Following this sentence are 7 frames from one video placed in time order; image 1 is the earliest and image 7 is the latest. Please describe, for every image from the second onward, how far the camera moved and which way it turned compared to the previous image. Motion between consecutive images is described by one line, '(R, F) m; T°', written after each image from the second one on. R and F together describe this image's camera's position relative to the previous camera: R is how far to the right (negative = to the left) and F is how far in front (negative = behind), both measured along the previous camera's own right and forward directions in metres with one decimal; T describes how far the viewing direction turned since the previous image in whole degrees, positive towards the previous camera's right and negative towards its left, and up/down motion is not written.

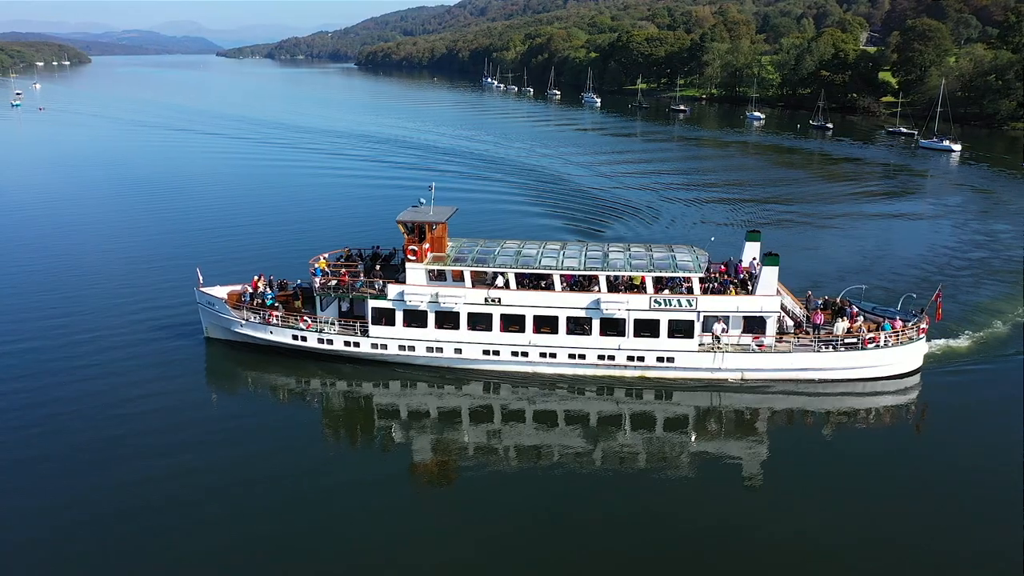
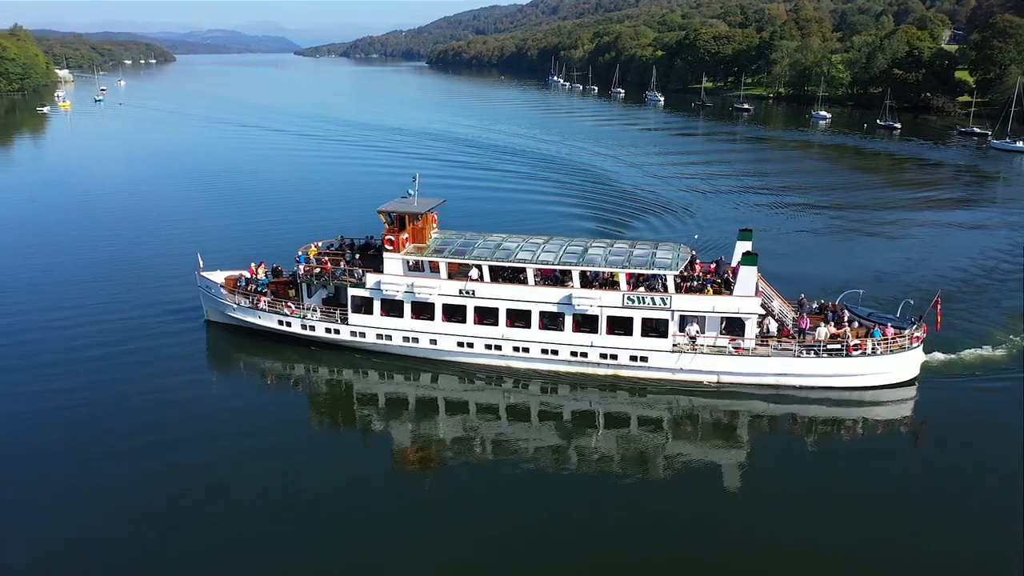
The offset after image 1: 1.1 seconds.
(+4.6, +0.5) m; -6°
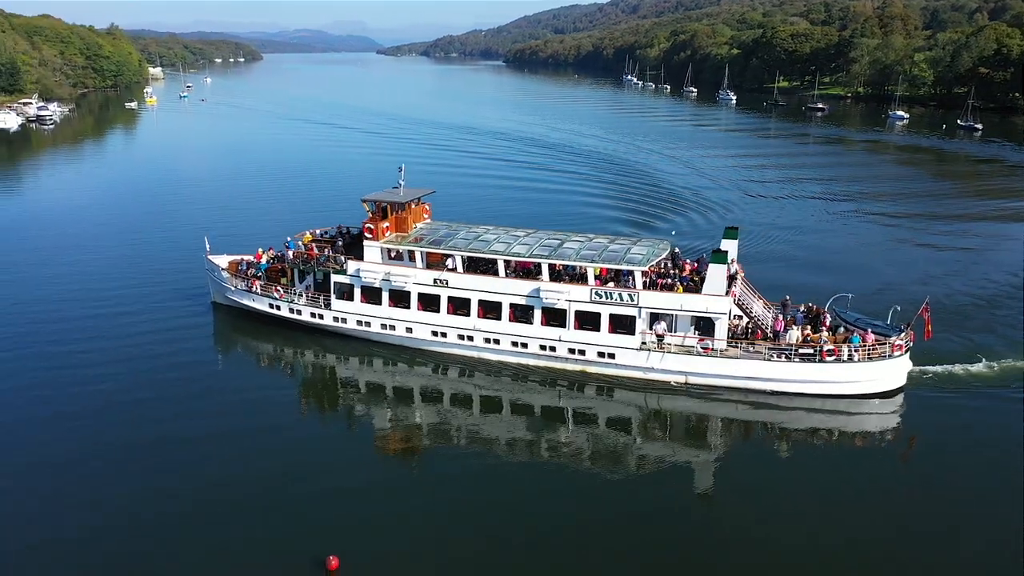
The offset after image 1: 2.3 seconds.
(+5.0, +0.4) m; -7°
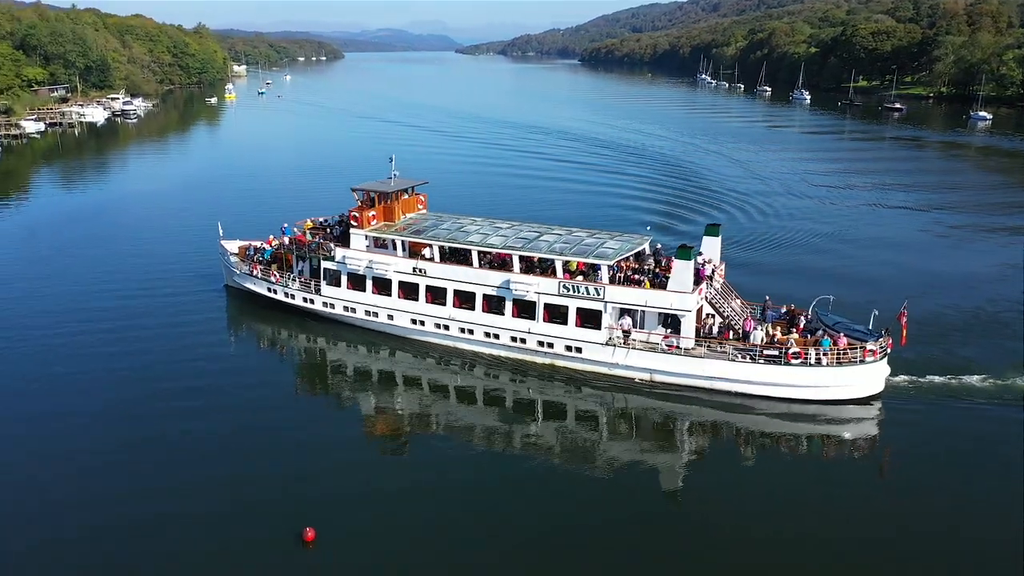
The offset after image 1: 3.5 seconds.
(+4.8, +0.2) m; -6°
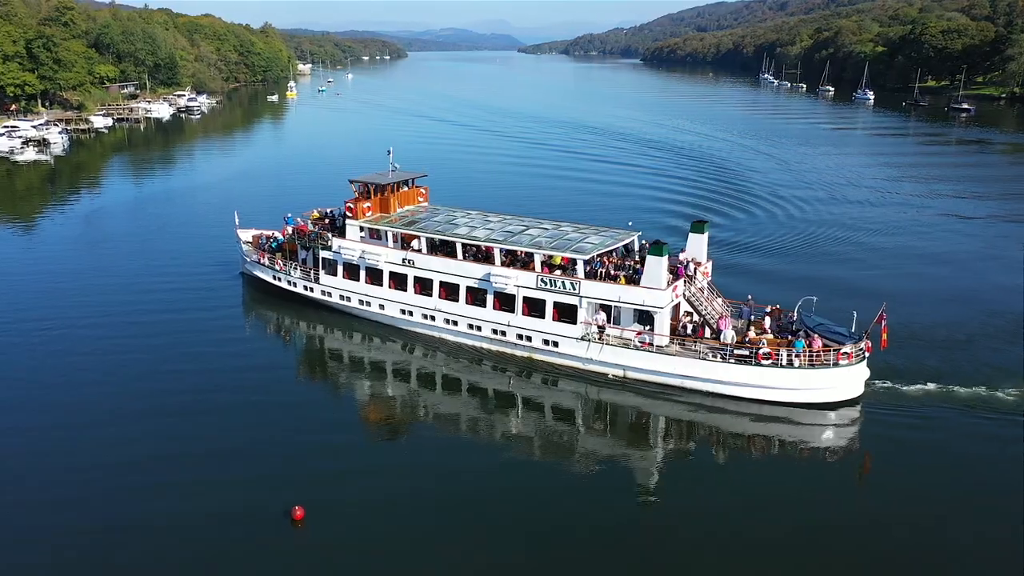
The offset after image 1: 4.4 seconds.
(+3.7, 0.0) m; -5°
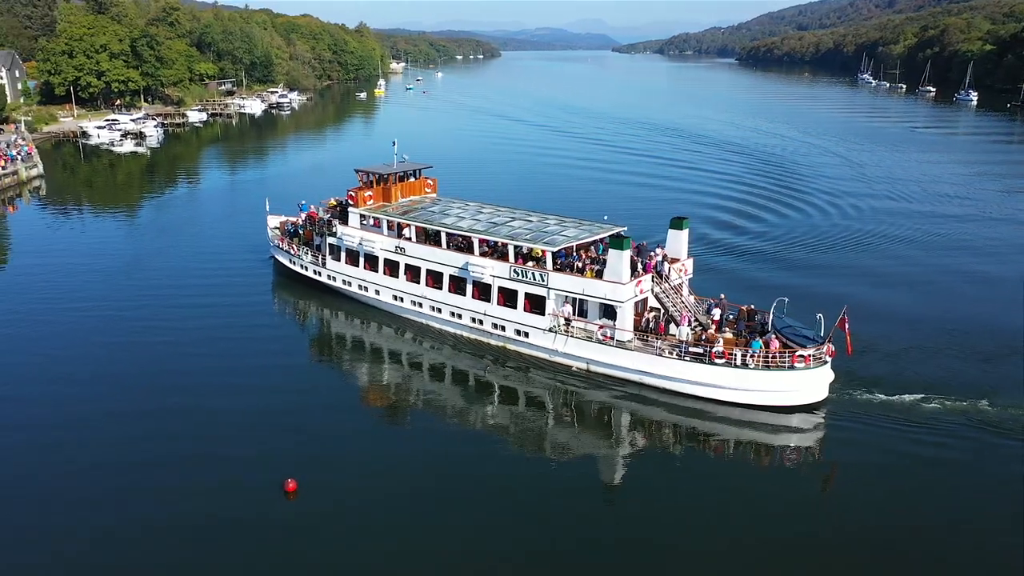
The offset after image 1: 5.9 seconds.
(+5.4, -0.1) m; -8°
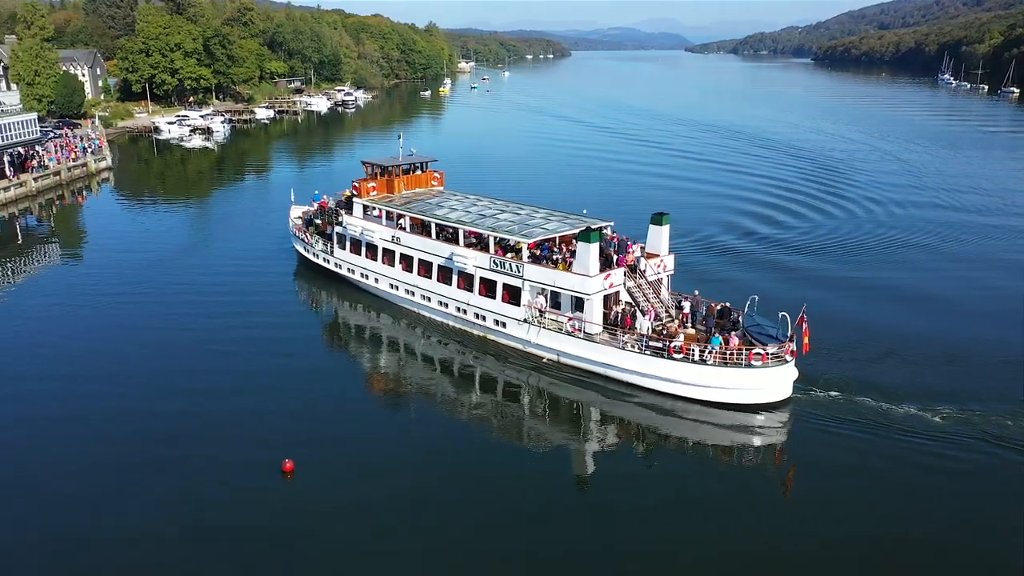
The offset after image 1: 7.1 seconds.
(+4.2, -0.3) m; -6°
